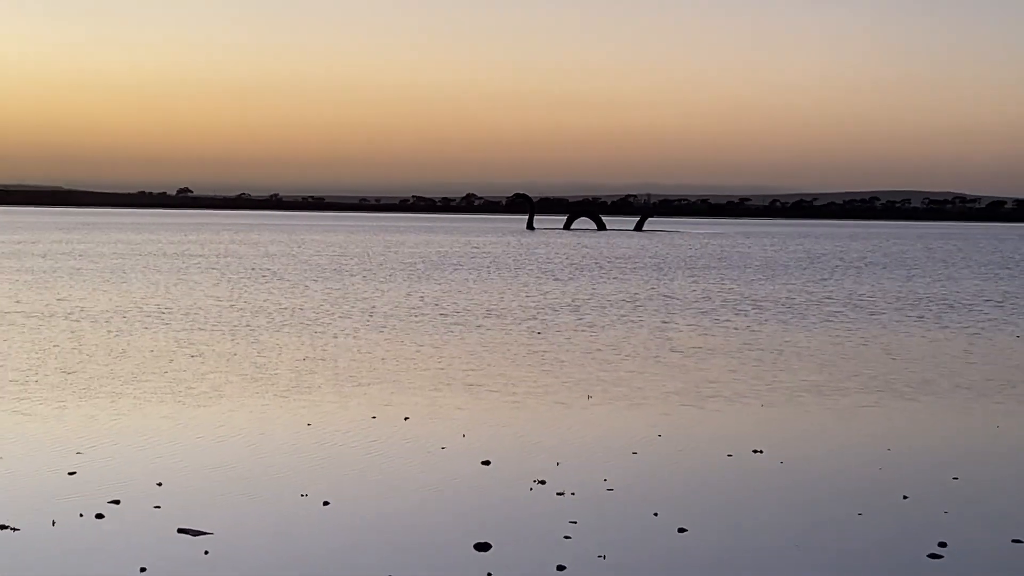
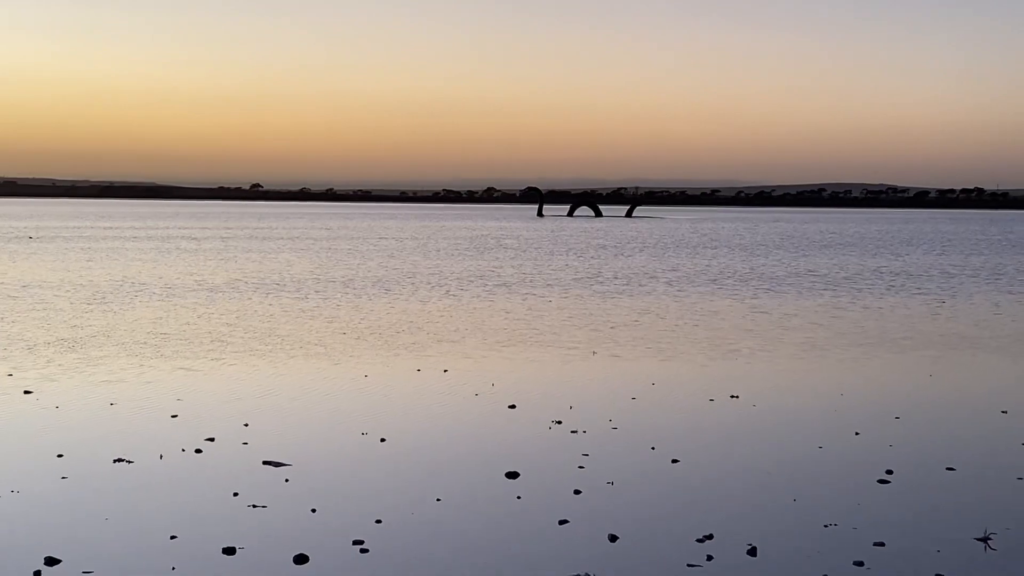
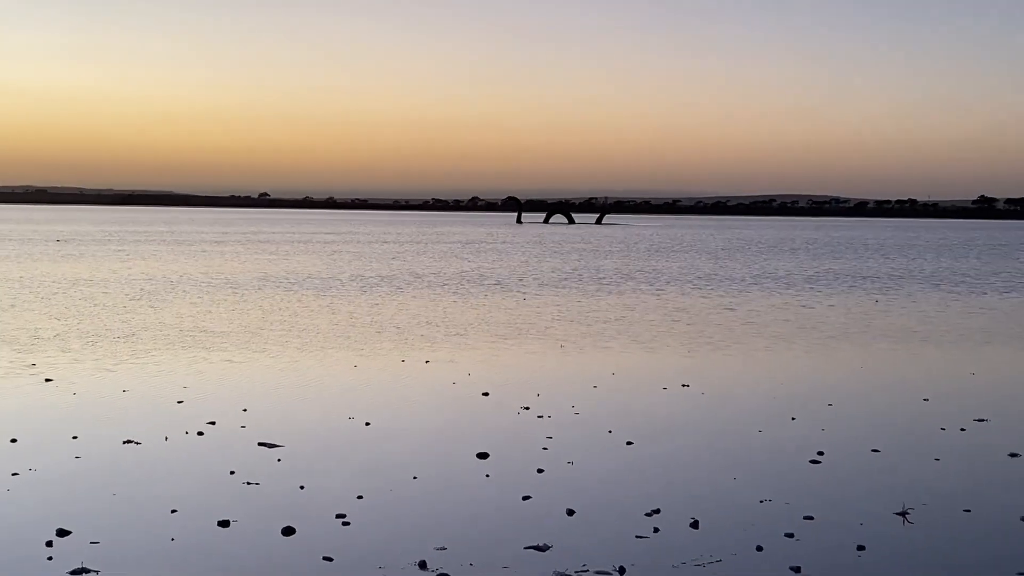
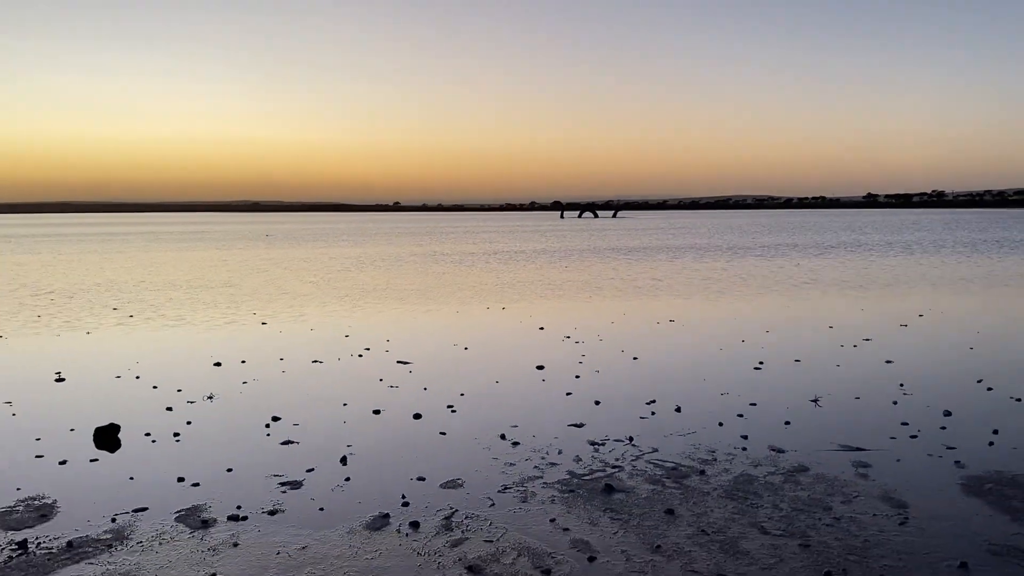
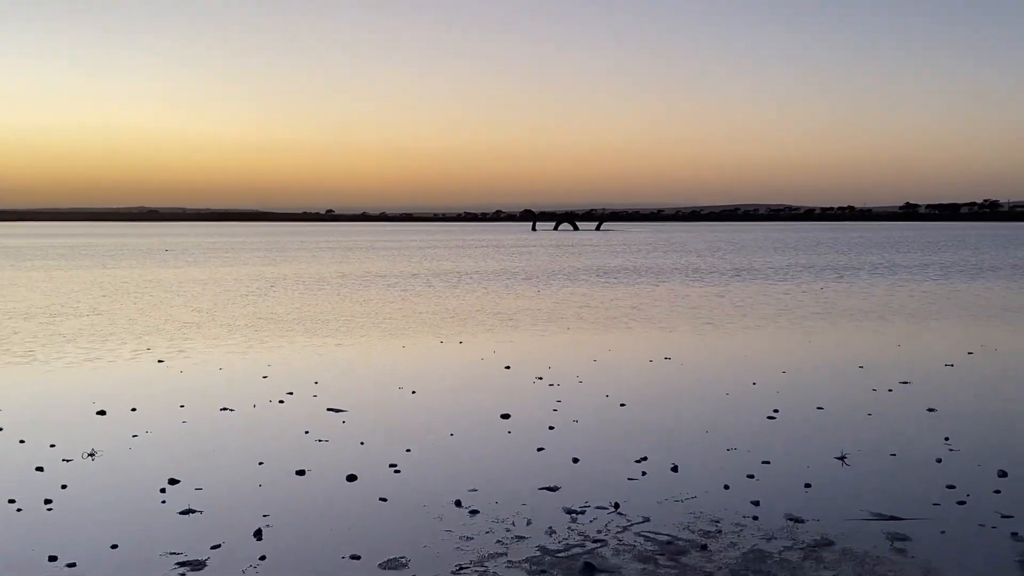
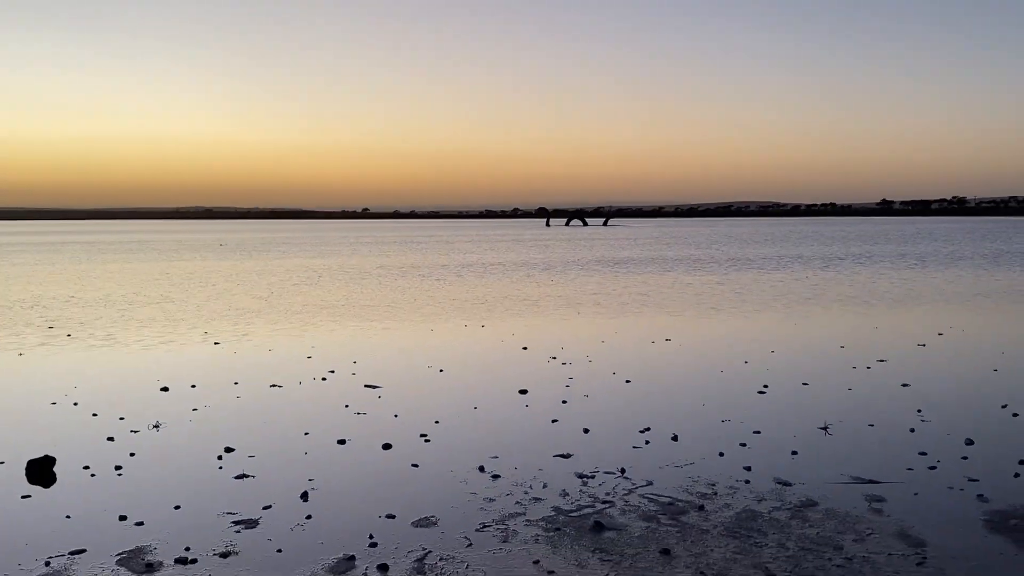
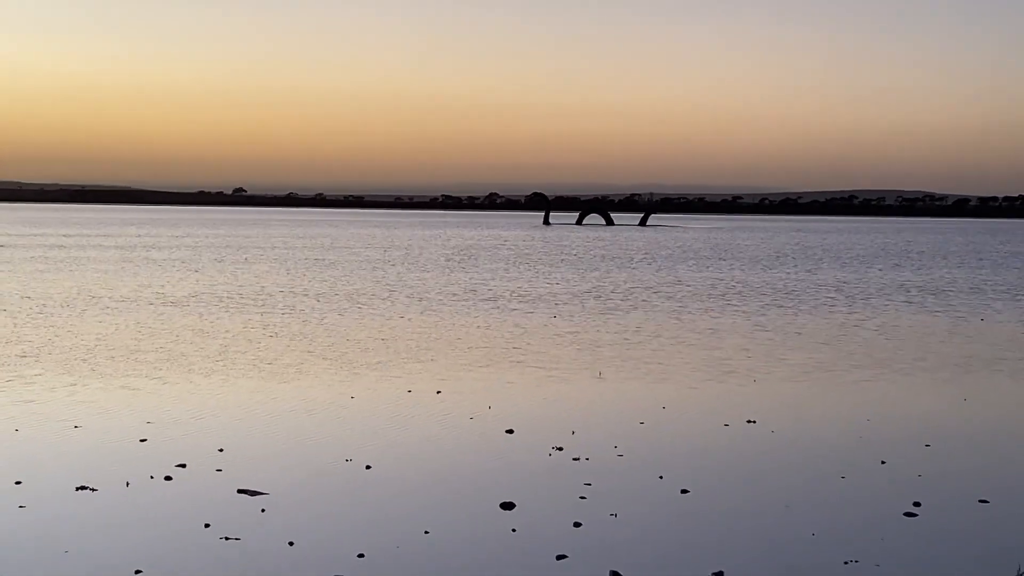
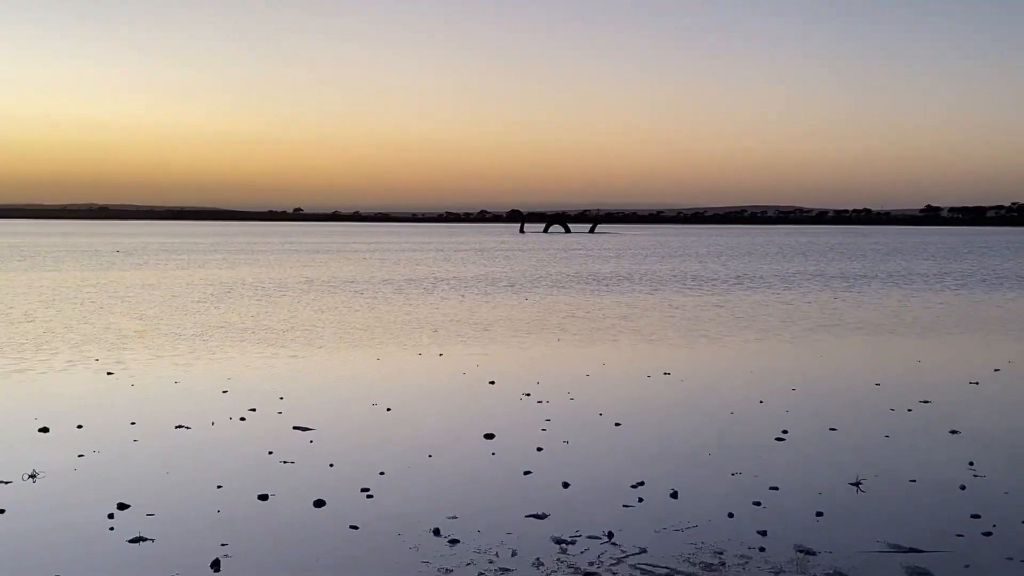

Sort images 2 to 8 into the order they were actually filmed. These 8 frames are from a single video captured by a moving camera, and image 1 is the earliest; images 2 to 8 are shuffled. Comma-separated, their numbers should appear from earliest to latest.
7, 2, 3, 8, 5, 6, 4
